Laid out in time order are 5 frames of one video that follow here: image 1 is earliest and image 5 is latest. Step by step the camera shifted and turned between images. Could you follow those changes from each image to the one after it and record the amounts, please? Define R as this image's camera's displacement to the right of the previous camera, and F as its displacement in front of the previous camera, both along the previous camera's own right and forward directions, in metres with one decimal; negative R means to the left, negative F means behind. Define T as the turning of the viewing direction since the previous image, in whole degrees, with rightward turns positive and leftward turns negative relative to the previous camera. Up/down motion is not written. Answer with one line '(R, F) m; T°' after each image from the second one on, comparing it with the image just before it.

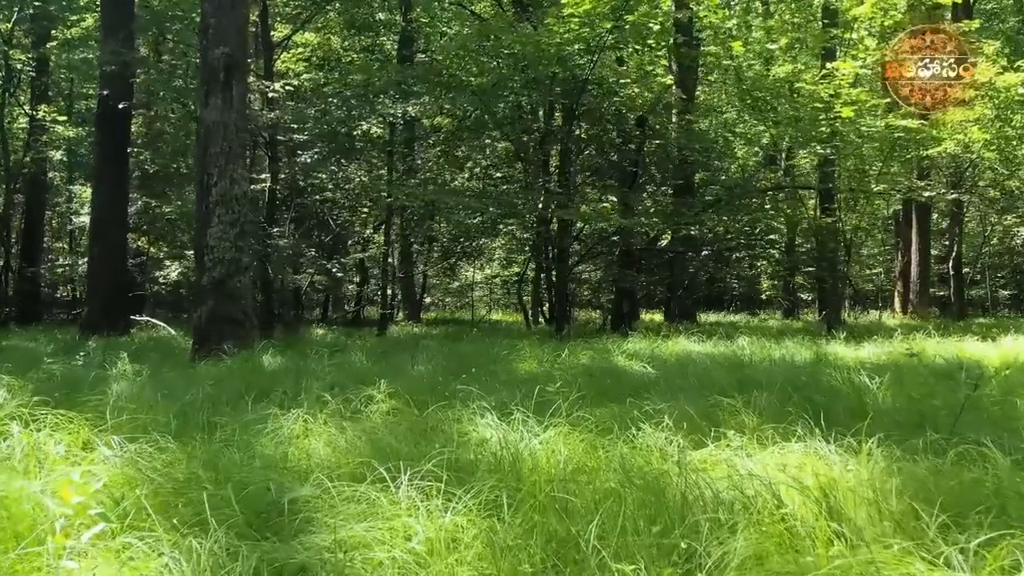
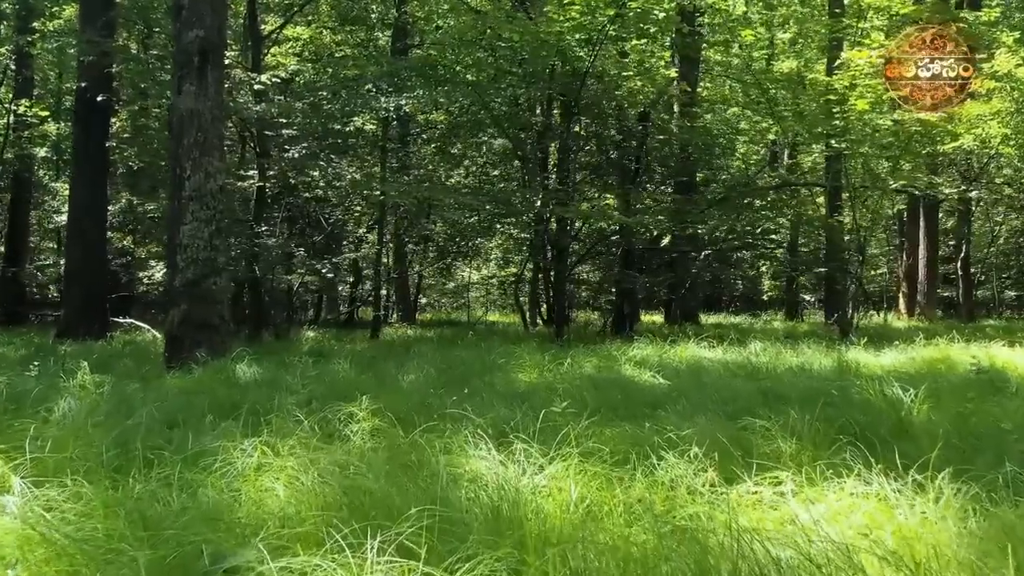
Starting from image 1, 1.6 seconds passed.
(0.0, +0.5) m; 0°
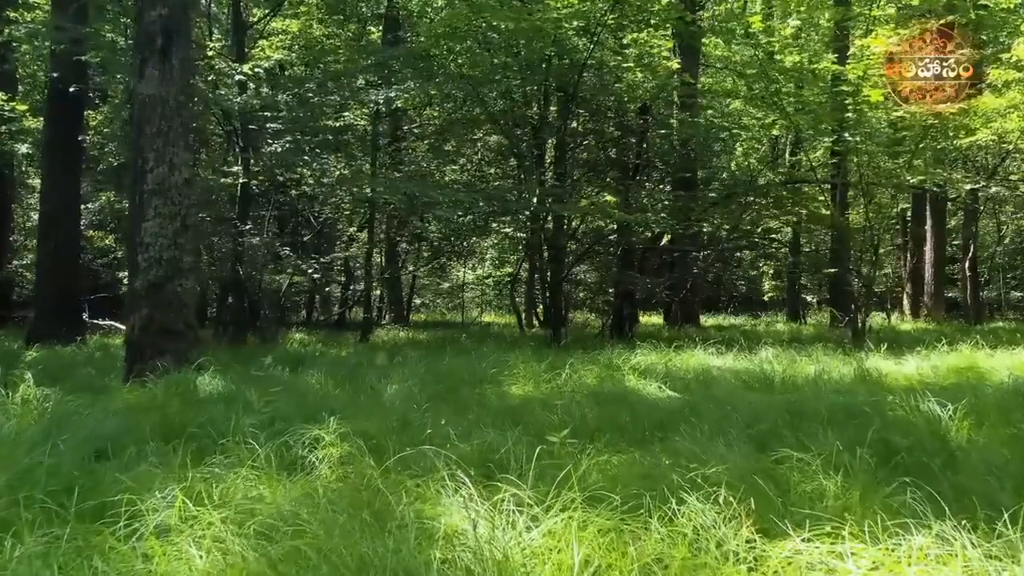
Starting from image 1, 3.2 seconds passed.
(0.0, +0.5) m; 0°
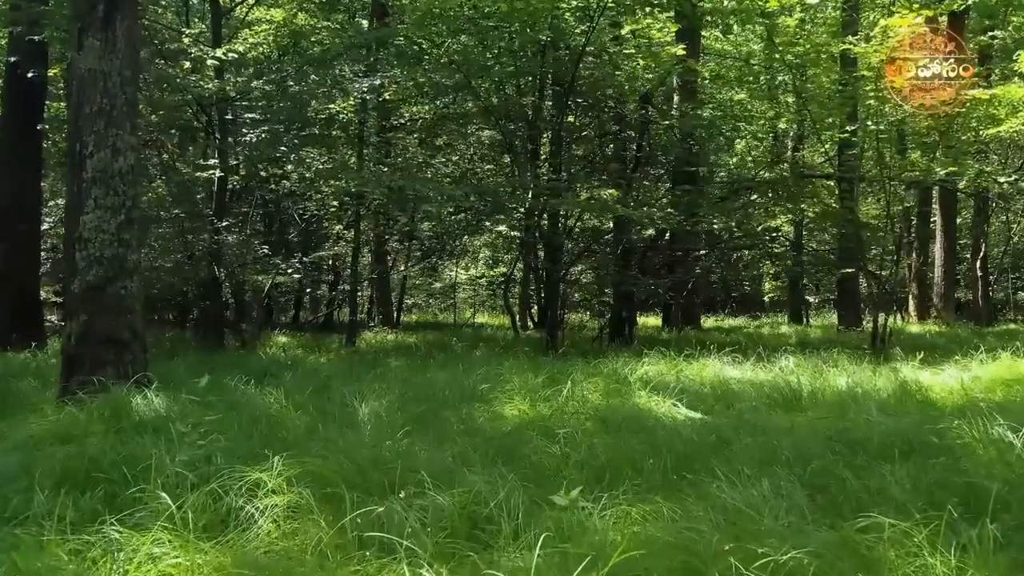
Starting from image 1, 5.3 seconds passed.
(0.0, +0.7) m; 0°
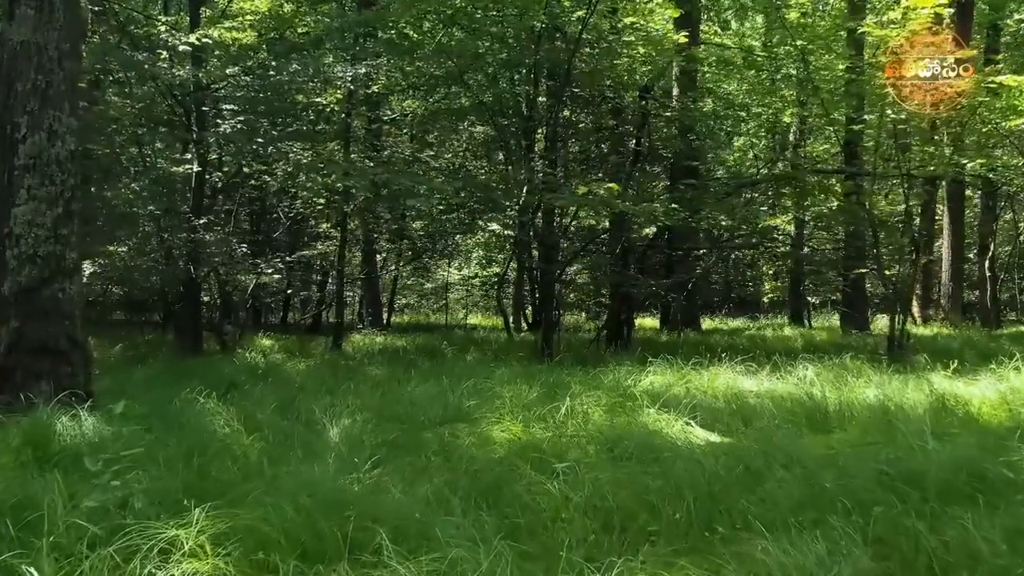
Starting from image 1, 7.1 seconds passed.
(0.0, +0.6) m; 0°
